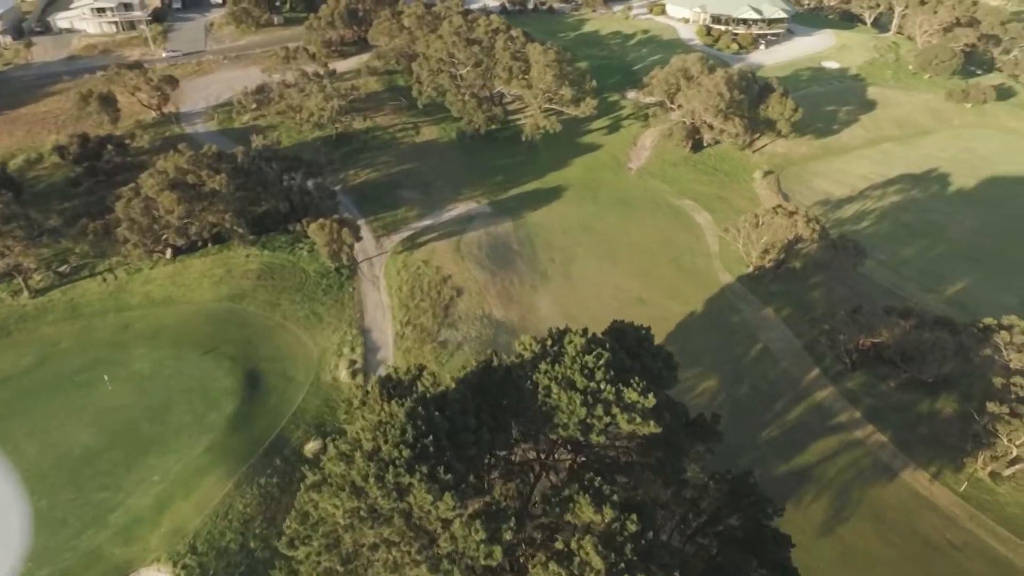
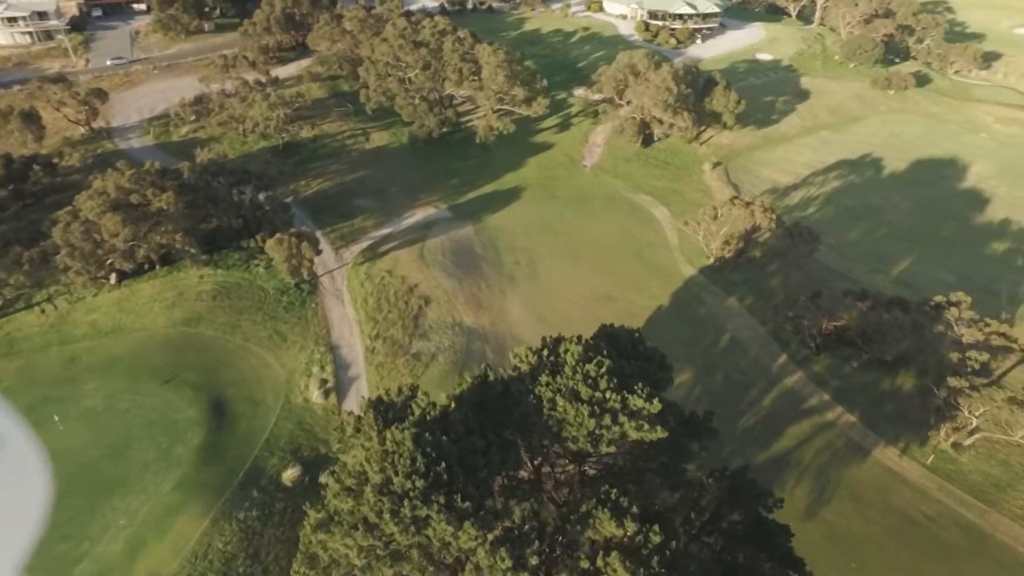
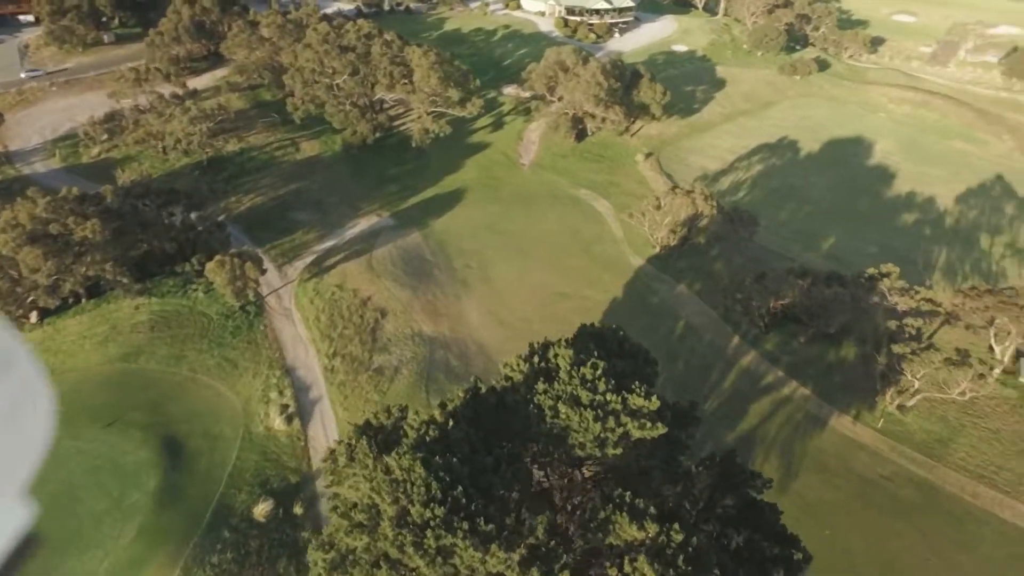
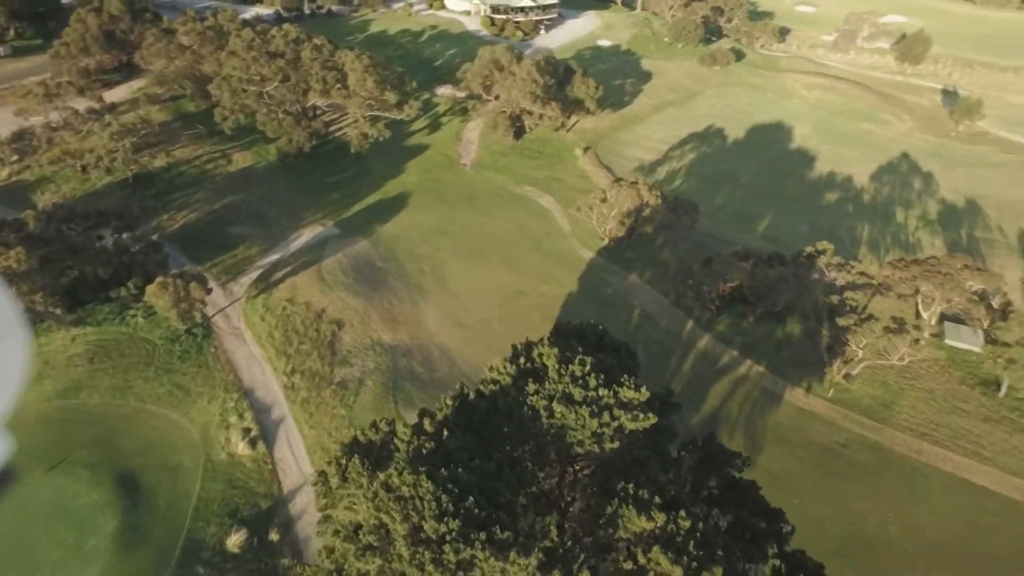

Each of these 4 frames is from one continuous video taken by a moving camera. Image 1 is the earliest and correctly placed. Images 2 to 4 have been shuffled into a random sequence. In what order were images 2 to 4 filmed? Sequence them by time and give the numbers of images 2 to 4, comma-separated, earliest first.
2, 3, 4
